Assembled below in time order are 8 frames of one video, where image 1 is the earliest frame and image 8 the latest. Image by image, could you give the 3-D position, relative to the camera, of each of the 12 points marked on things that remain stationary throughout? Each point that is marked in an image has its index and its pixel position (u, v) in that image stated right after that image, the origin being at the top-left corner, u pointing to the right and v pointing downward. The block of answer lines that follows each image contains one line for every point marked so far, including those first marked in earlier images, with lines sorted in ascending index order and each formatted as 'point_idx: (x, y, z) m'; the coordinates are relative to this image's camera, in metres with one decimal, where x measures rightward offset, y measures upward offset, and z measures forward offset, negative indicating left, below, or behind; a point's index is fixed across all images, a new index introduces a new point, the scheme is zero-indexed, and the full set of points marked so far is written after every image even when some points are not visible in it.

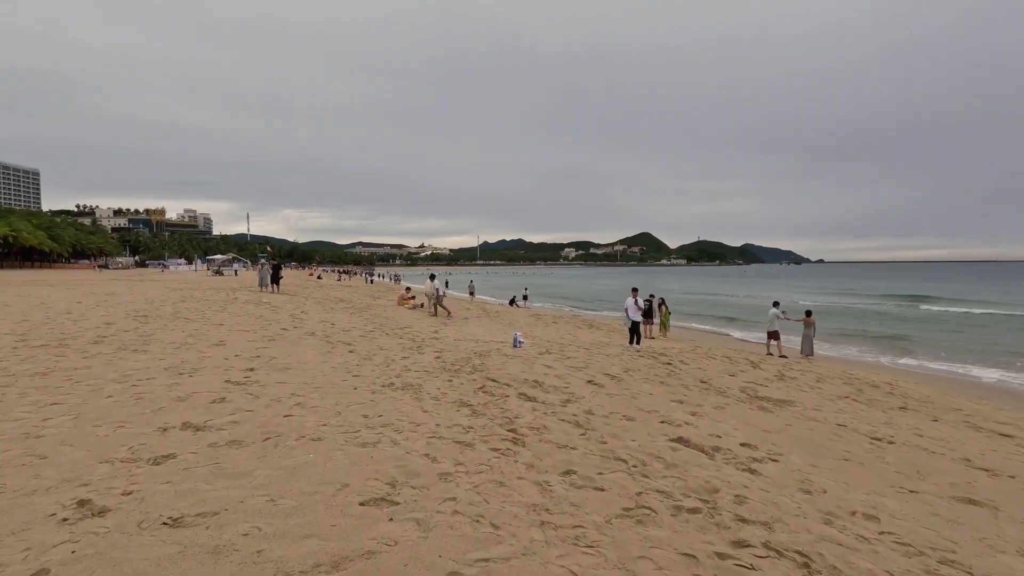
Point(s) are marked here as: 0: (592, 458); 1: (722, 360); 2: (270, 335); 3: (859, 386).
0: (+0.7, -1.5, +4.6) m
1: (+5.0, -1.7, +12.8) m
2: (-4.7, -0.9, +10.3) m
3: (+7.6, -2.1, +11.6) m
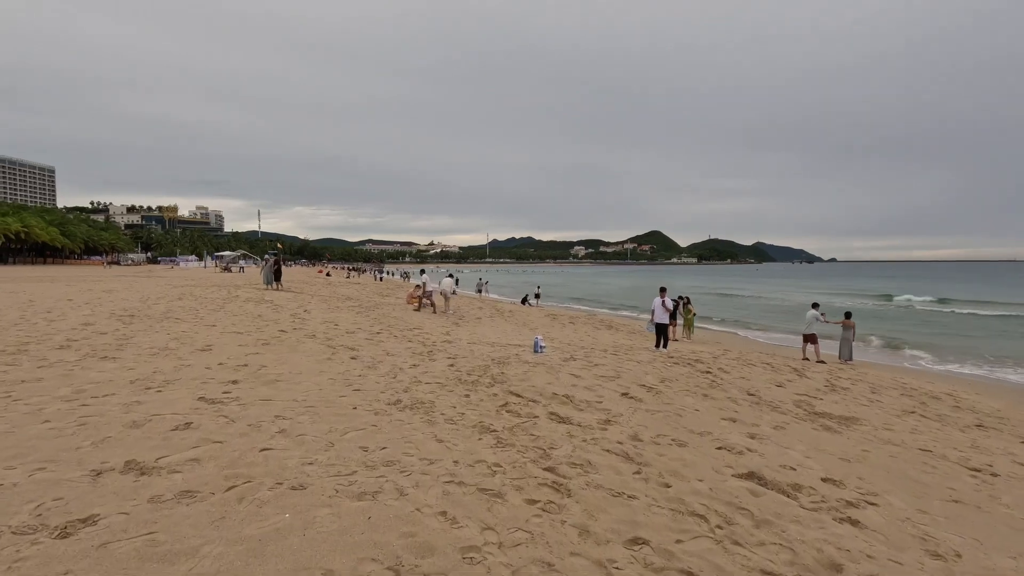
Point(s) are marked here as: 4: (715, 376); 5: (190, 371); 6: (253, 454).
0: (+1.0, -1.5, +3.5) m
1: (+5.4, -1.7, +11.6) m
2: (-4.3, -0.9, +9.3) m
3: (+8.0, -2.2, +10.4) m
4: (+3.8, -1.6, +9.9) m
5: (-3.8, -1.0, +6.3) m
6: (-1.9, -1.2, +3.9) m
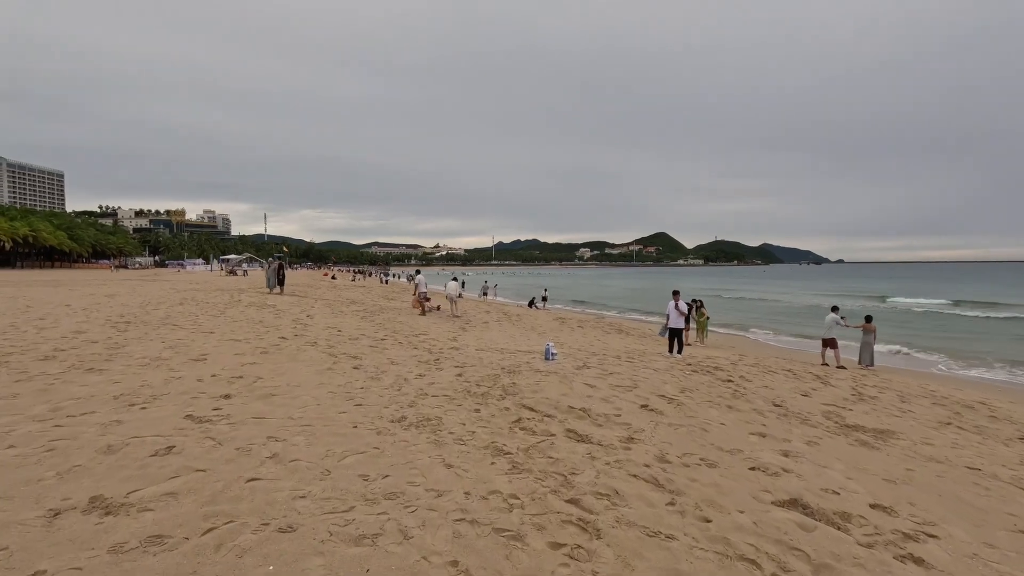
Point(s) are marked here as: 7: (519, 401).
0: (+1.1, -1.5, +3.0) m
1: (+5.6, -1.8, +11.0) m
2: (-4.1, -1.0, +8.8) m
3: (+8.2, -2.2, +9.9) m
4: (+3.9, -1.7, +9.3) m
5: (-3.6, -1.1, +5.8) m
6: (-1.7, -1.3, +3.4) m
7: (+0.1, -1.4, +6.4) m
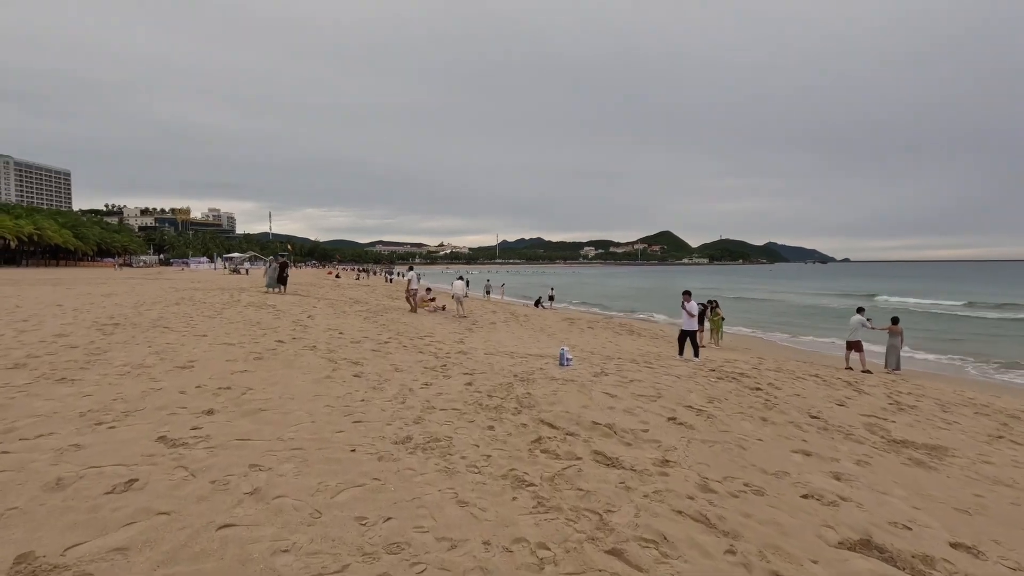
0: (+1.3, -1.6, +2.4) m
1: (+5.9, -1.8, +10.4) m
2: (-3.9, -1.0, +8.2) m
3: (+8.4, -2.2, +9.1) m
4: (+4.1, -1.7, +8.7) m
5: (-3.5, -1.1, +5.2) m
6: (-1.6, -1.3, +2.8) m
7: (+0.3, -1.4, +5.8) m
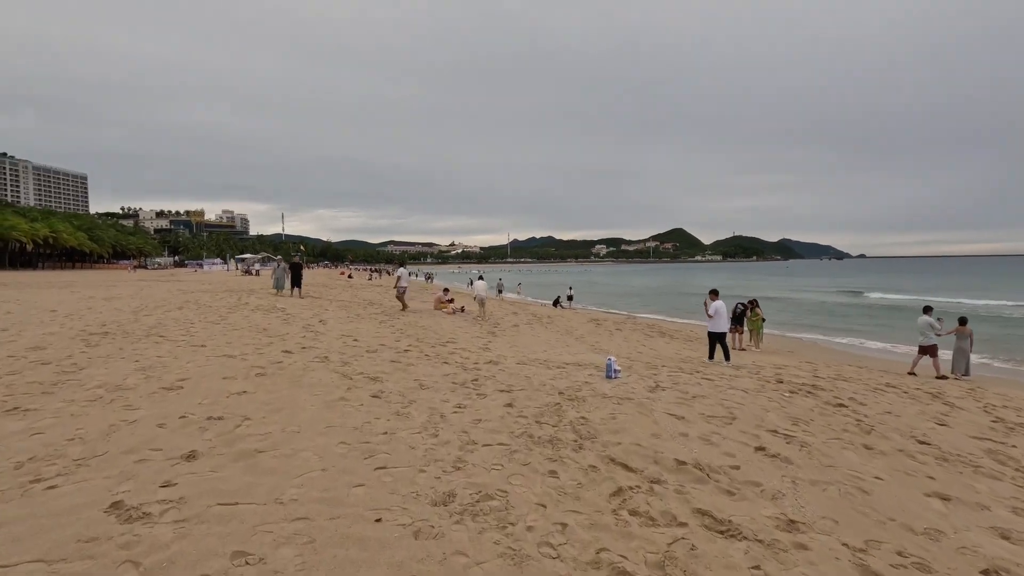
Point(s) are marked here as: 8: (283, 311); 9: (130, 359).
0: (+1.7, -1.6, +1.2) m
1: (+6.5, -1.8, +9.0) m
2: (-3.3, -1.0, +7.1) m
3: (+9.0, -2.2, +7.8) m
4: (+4.7, -1.7, +7.4) m
5: (-2.9, -1.1, +4.1) m
6: (-1.1, -1.3, +1.6) m
7: (+0.8, -1.4, +4.6) m
8: (-6.1, -0.6, +14.3) m
9: (-4.9, -0.9, +6.9) m
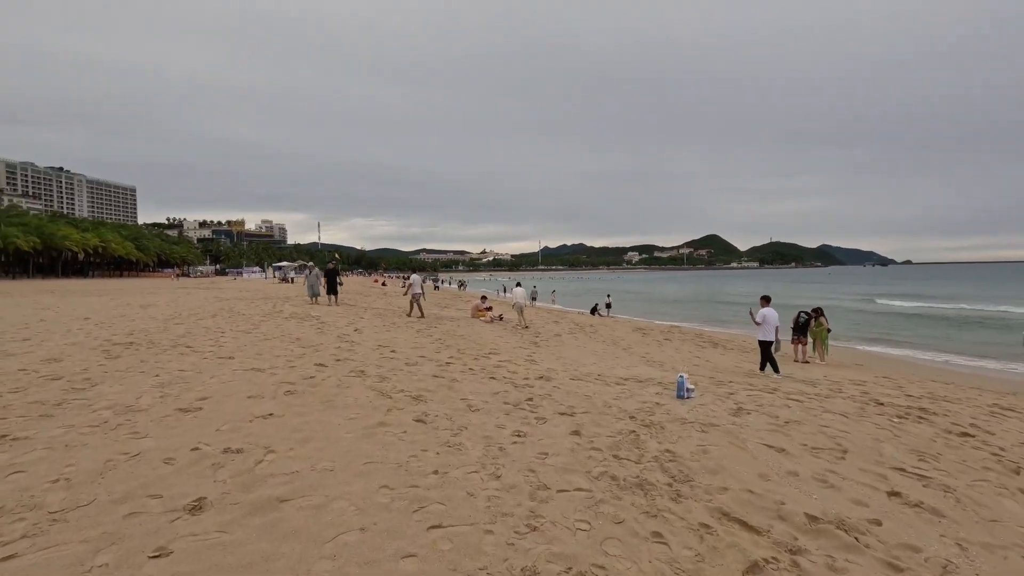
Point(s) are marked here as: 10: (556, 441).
0: (+2.1, -1.6, +0.1) m
1: (+7.3, -1.9, +7.7) m
2: (-2.6, -1.1, +6.4) m
3: (+9.7, -2.3, +6.3) m
4: (+5.4, -1.8, +6.2) m
5: (-2.4, -1.2, +3.3) m
6: (-0.7, -1.3, +0.8) m
7: (+1.3, -1.5, +3.6) m
8: (-5.0, -0.8, +13.7) m
9: (-4.2, -1.0, +6.3) m
10: (+0.4, -1.4, +4.9) m
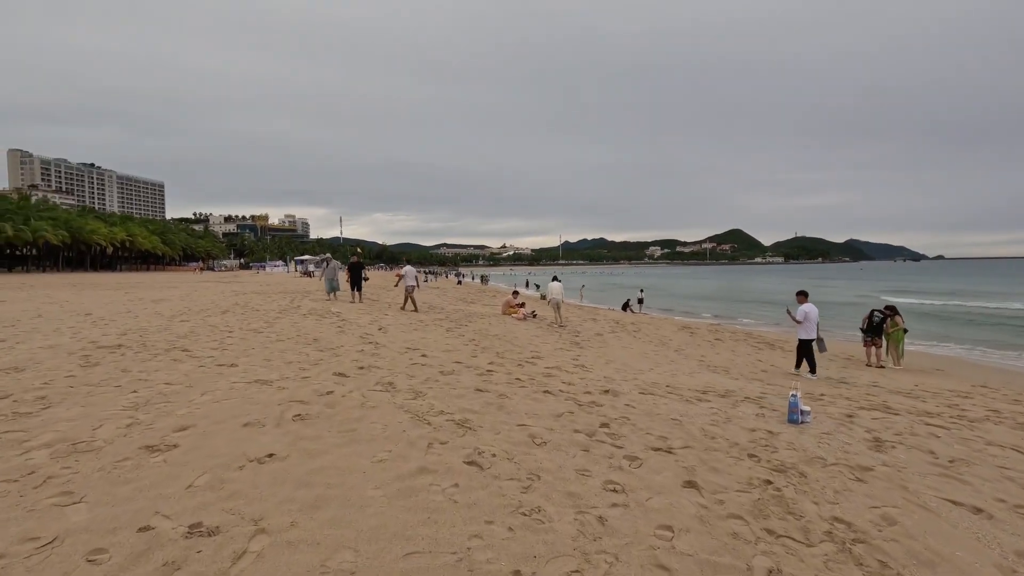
0: (+2.5, -1.6, -1.4) m
1: (+8.0, -1.8, +6.0) m
2: (-2.0, -1.0, +5.0) m
3: (+10.4, -2.2, +4.5) m
4: (+6.1, -1.7, +4.5) m
5: (-1.8, -1.1, +2.0) m
6: (-0.3, -1.3, -0.6) m
7: (+1.9, -1.4, +2.1) m
8: (-4.0, -0.7, +12.4) m
9: (-3.6, -0.9, +5.0) m
10: (+1.0, -1.3, +3.4) m
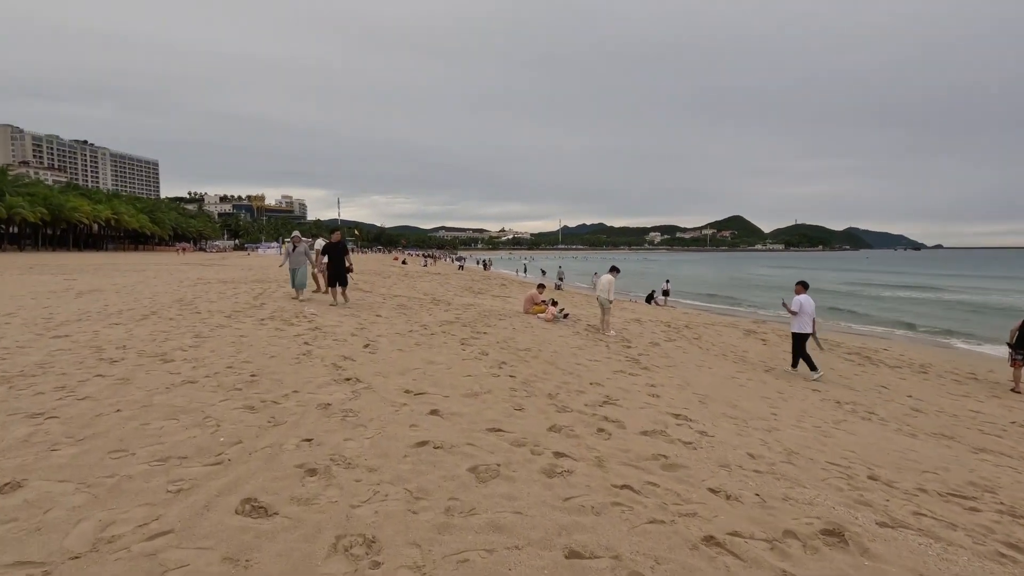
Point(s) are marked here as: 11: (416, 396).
0: (+3.2, -2.0, -4.9) m
1: (+8.7, -2.1, +2.5) m
2: (-1.2, -1.2, +1.4) m
3: (+11.1, -2.6, +1.0) m
4: (+6.8, -2.0, +1.0) m
5: (-1.1, -1.4, -1.6) m
6: (+0.4, -1.7, -4.2) m
7: (+2.6, -1.7, -1.4) m
8: (-3.3, -0.6, +8.8) m
9: (-2.8, -1.1, +1.4) m
10: (+1.7, -1.6, -0.2) m
11: (-1.0, -1.1, +5.4) m
